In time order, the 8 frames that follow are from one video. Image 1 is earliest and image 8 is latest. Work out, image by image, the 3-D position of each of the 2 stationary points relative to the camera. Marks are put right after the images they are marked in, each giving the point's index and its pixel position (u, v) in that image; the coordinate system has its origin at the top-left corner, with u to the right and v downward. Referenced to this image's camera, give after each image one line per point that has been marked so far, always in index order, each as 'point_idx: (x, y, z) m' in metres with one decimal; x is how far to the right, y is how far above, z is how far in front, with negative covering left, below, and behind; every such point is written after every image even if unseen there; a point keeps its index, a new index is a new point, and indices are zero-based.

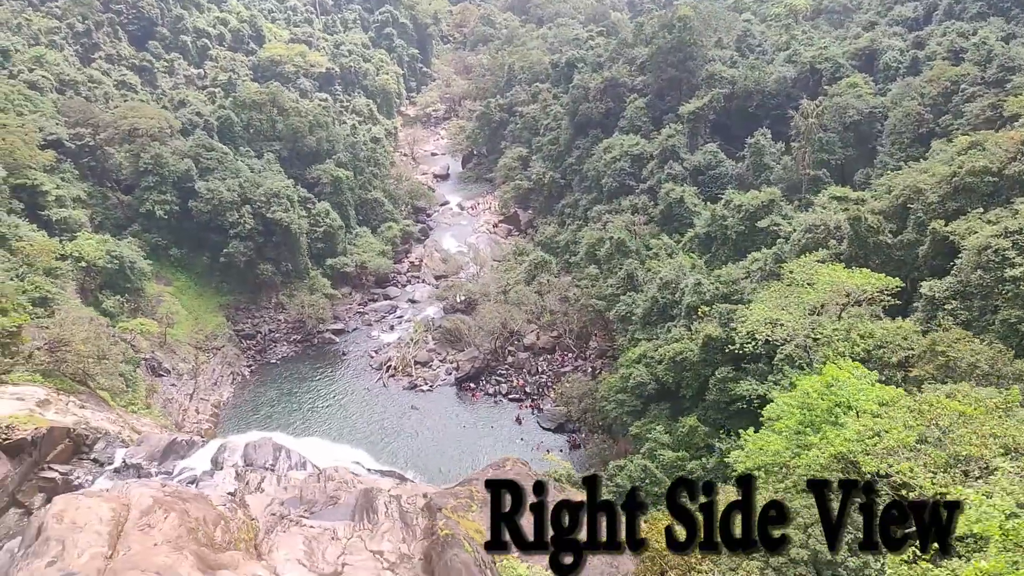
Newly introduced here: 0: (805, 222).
0: (+6.4, +1.4, +19.3) m
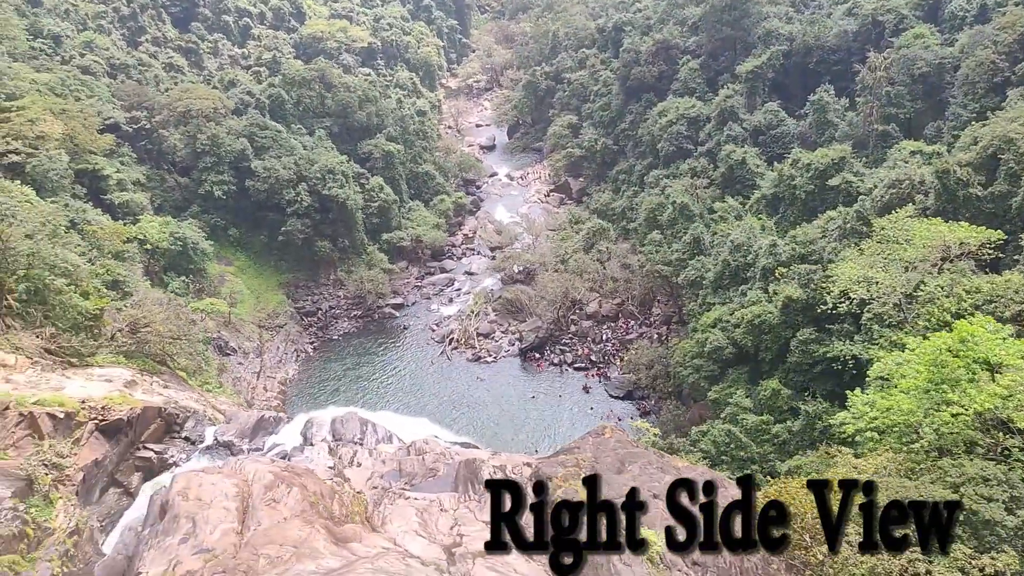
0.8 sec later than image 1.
0: (+7.9, +2.3, +18.8) m
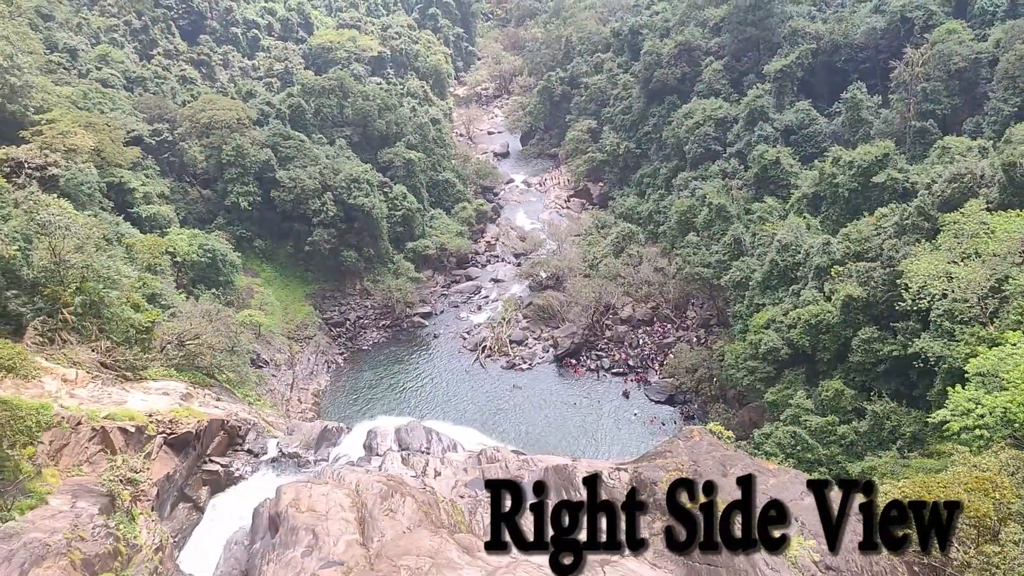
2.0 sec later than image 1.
0: (+9.0, +2.4, +18.6) m
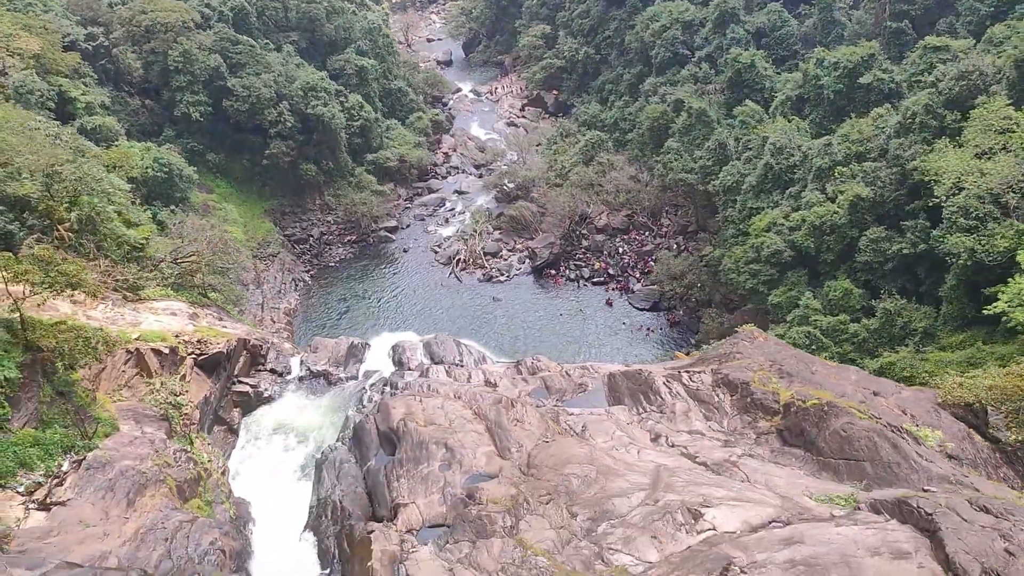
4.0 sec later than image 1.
0: (+9.1, +4.5, +18.6) m
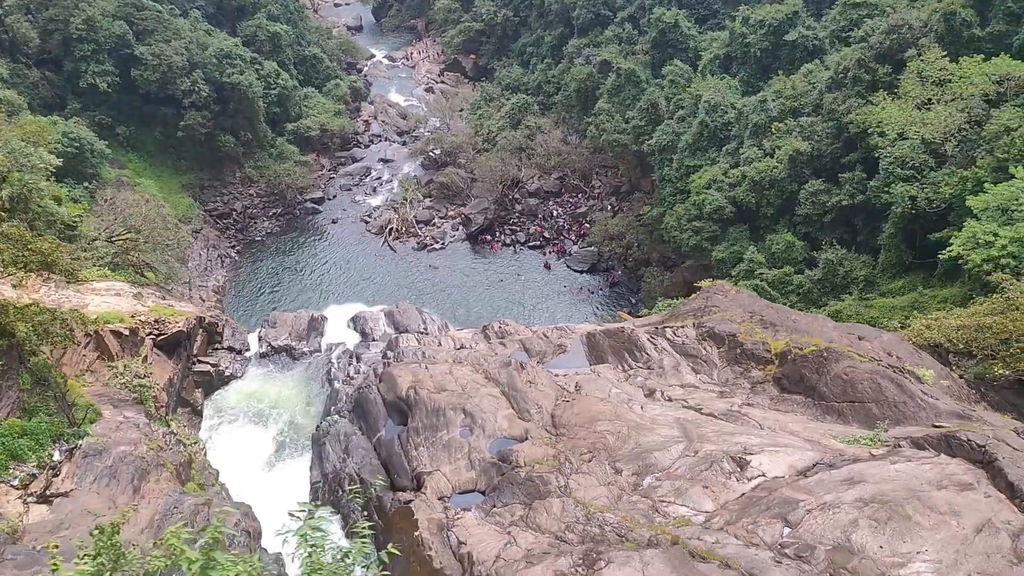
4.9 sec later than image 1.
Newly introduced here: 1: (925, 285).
0: (+7.8, +5.6, +19.2) m
1: (+7.5, +0.1, +16.4) m
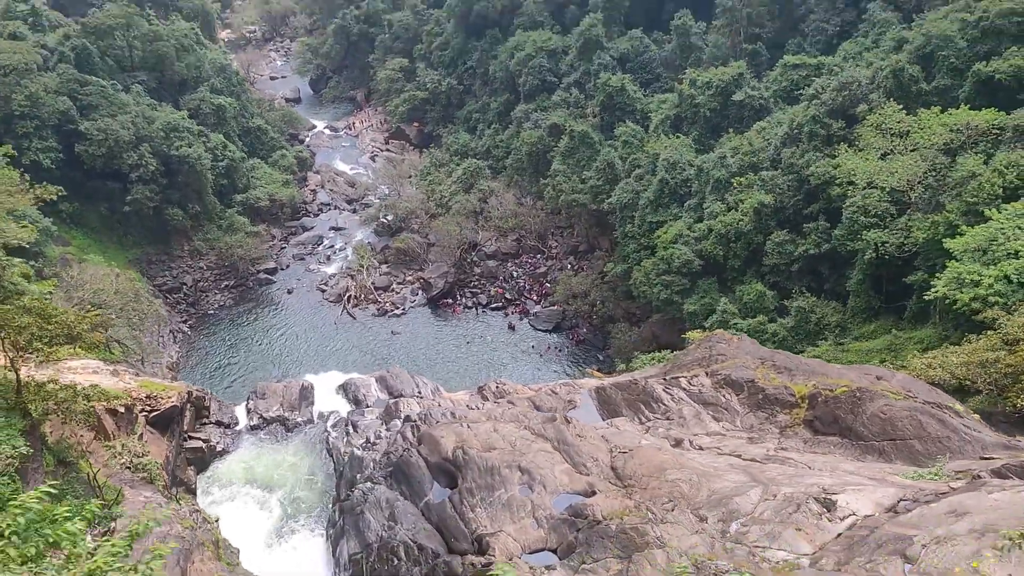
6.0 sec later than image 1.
0: (+7.1, +4.6, +20.1) m
1: (+7.2, -0.7, +16.9) m
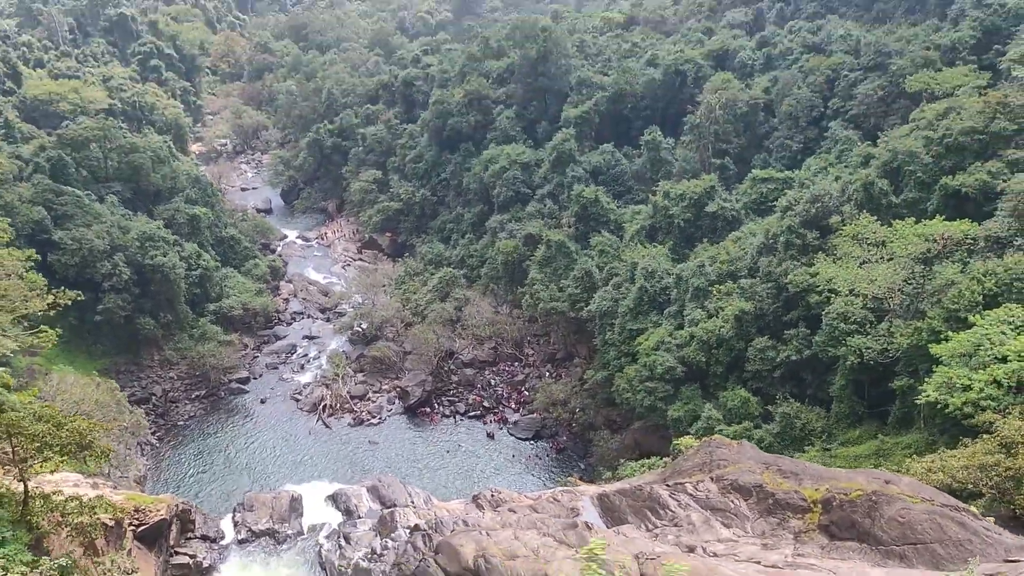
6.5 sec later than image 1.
0: (+6.7, +2.2, +20.9) m
1: (+7.0, -2.7, +17.0) m
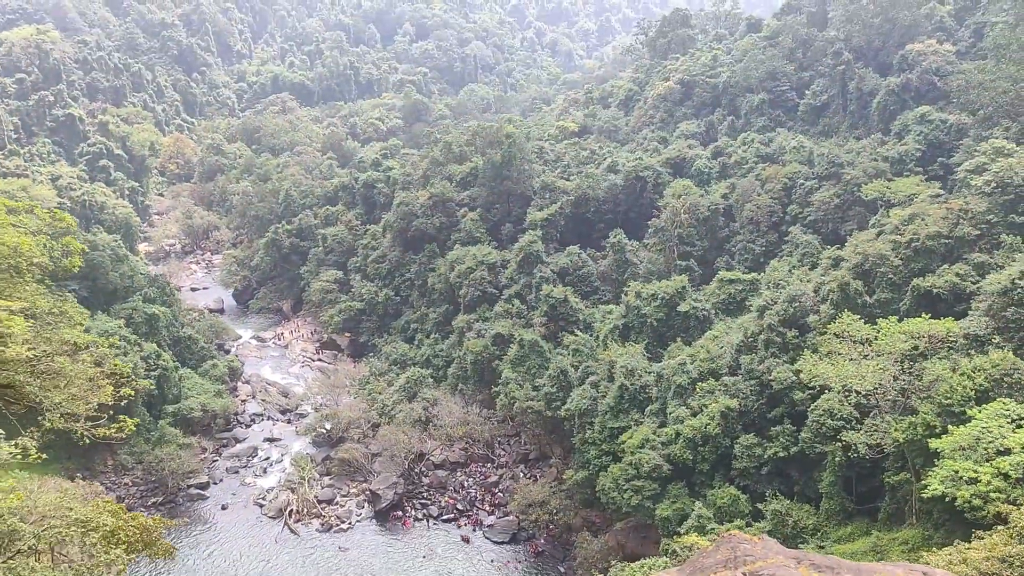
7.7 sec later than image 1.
0: (+6.4, -0.2, +21.6) m
1: (+7.0, -4.6, +17.2) m
